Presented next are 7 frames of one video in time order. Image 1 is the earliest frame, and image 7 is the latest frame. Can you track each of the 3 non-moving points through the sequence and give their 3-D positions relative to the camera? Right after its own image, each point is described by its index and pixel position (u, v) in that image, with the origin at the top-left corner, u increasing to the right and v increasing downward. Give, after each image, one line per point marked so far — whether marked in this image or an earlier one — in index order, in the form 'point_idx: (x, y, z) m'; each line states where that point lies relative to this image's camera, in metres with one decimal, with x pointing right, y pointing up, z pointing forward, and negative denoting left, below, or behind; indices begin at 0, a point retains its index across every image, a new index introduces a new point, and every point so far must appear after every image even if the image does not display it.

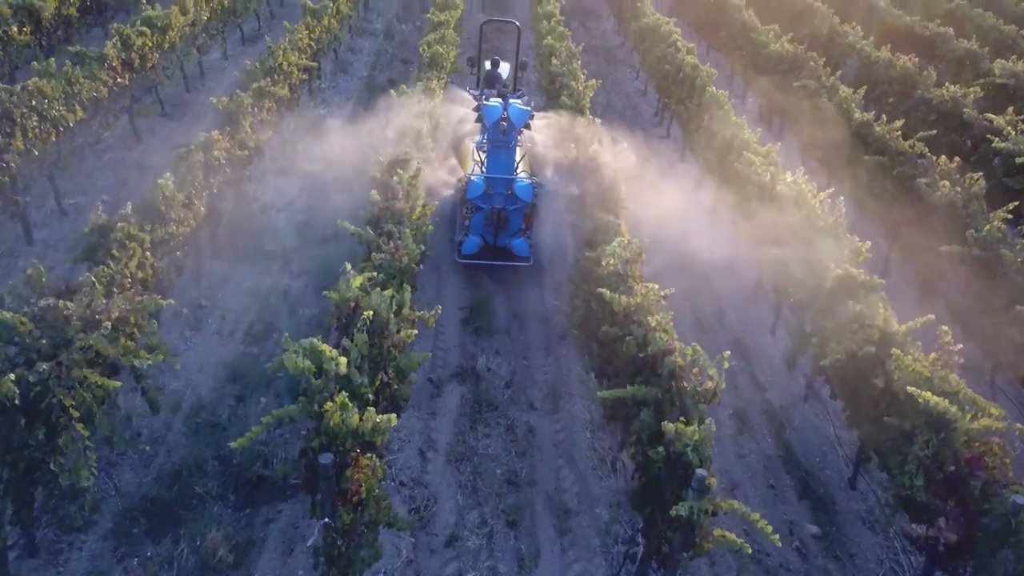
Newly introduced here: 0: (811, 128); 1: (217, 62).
0: (+5.4, +2.8, +14.6) m
1: (-6.5, +5.0, +17.8) m
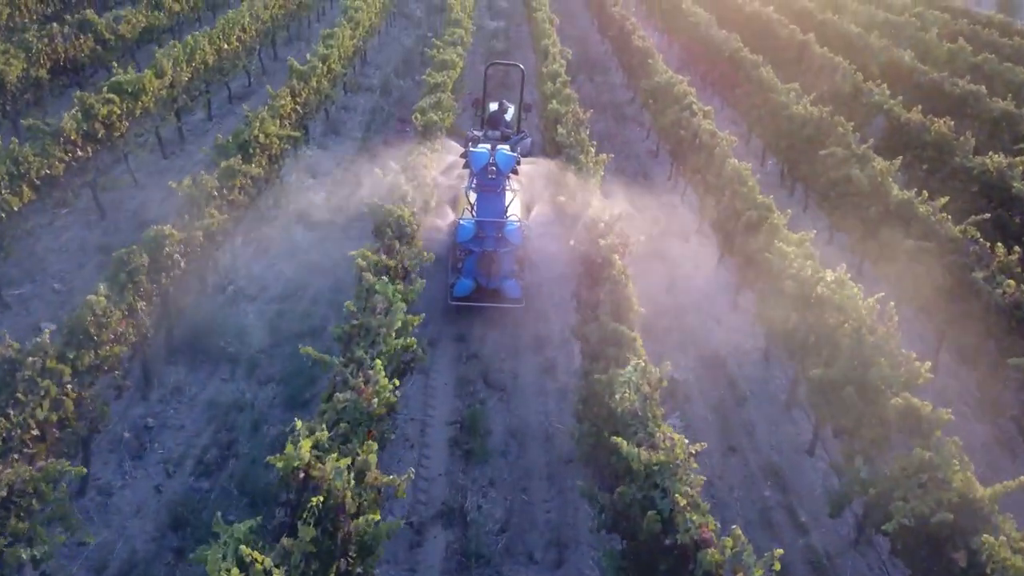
0: (+5.5, +1.4, +13.3) m
1: (-6.4, +3.4, +16.7) m
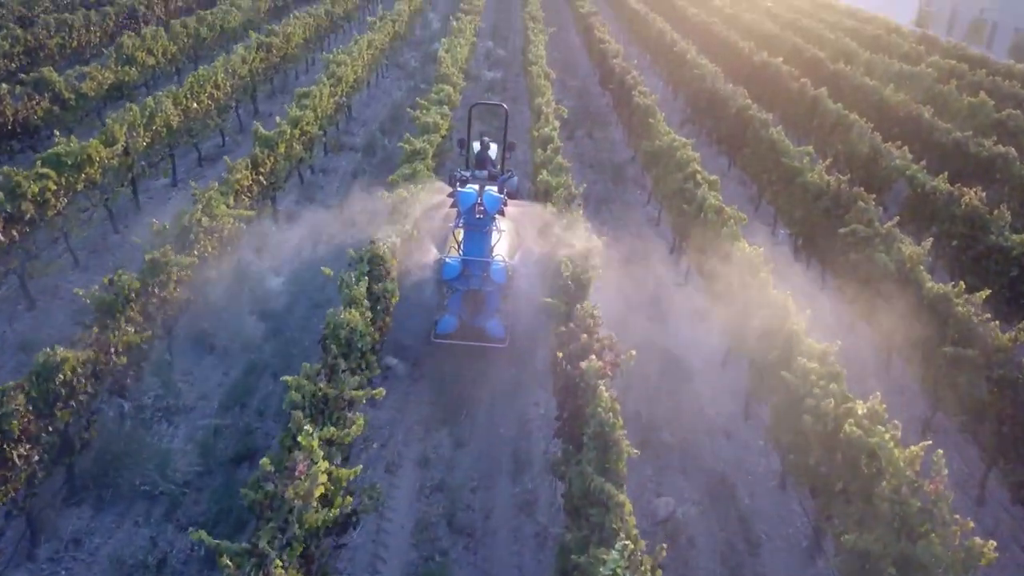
0: (+5.2, -0.1, +11.8) m
1: (-6.6, +1.9, +15.4) m
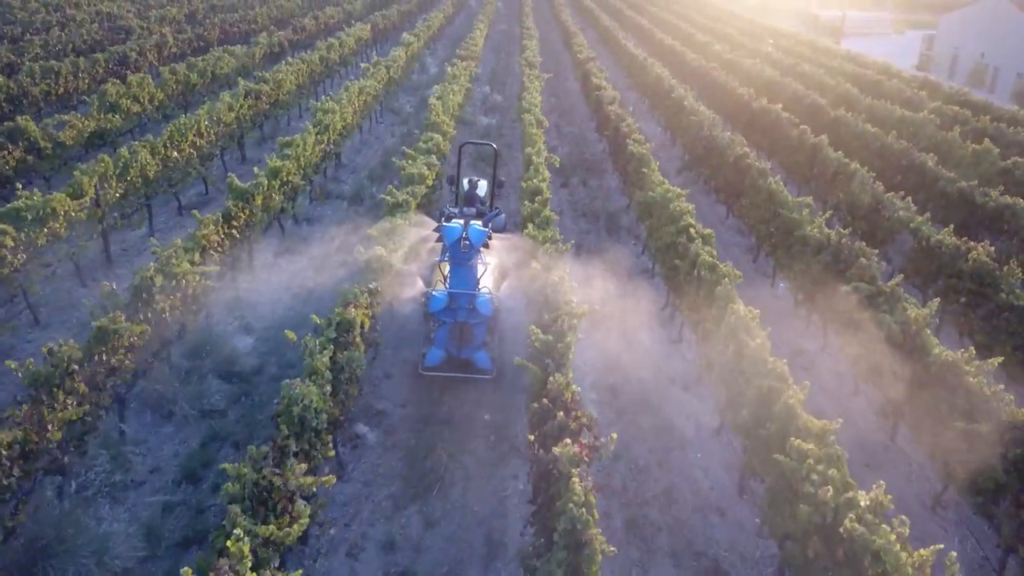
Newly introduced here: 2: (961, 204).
0: (+4.9, -0.9, +11.1) m
1: (-6.9, +0.9, +14.9) m
2: (+9.9, +1.9, +17.9) m
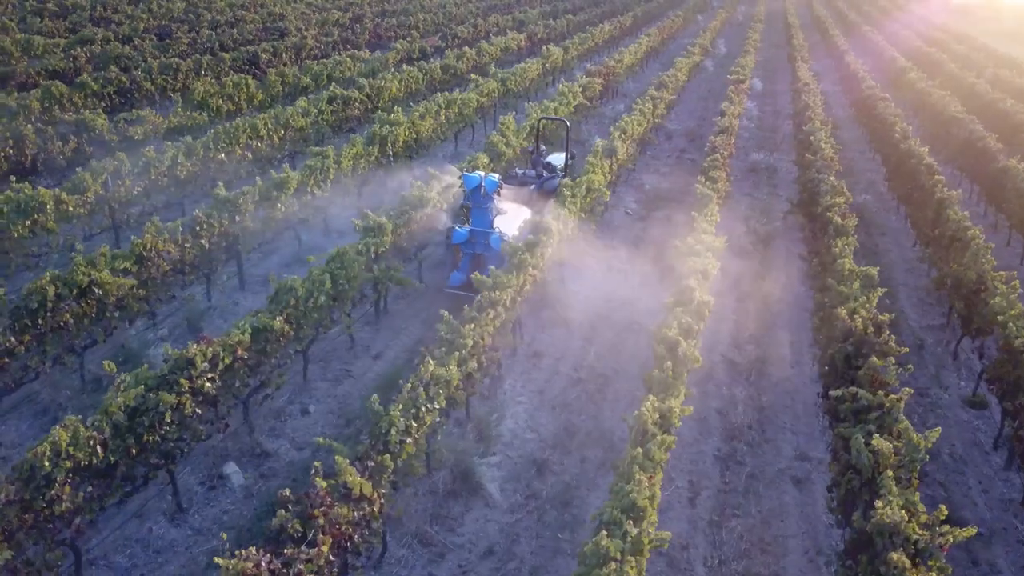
0: (+3.5, -2.1, +8.7) m
1: (-6.6, +0.9, +15.3) m
2: (+10.3, -0.1, +14.0) m
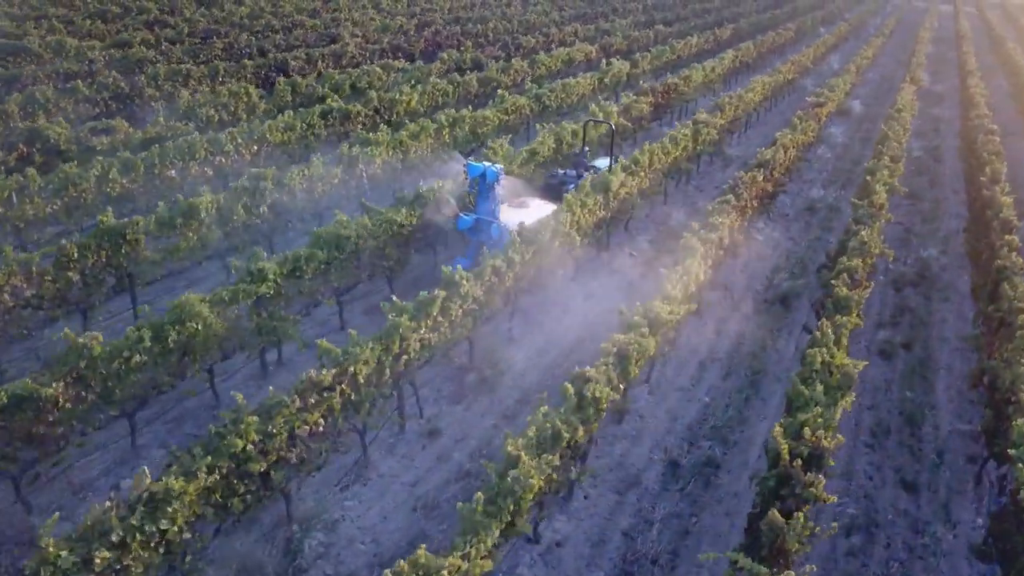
0: (+1.3, -3.2, +6.2) m
1: (-7.5, +0.5, +14.3) m
2: (+8.9, -1.7, +10.4) m
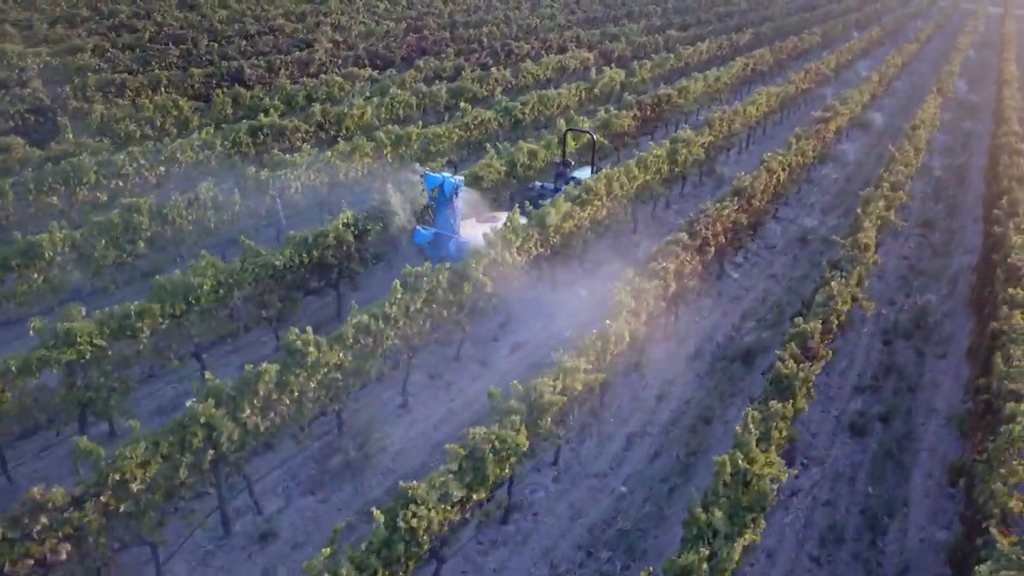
0: (-0.6, -4.0, +4.2) m
1: (-9.0, -0.2, +12.7) m
2: (+7.3, -2.6, +8.0) m
